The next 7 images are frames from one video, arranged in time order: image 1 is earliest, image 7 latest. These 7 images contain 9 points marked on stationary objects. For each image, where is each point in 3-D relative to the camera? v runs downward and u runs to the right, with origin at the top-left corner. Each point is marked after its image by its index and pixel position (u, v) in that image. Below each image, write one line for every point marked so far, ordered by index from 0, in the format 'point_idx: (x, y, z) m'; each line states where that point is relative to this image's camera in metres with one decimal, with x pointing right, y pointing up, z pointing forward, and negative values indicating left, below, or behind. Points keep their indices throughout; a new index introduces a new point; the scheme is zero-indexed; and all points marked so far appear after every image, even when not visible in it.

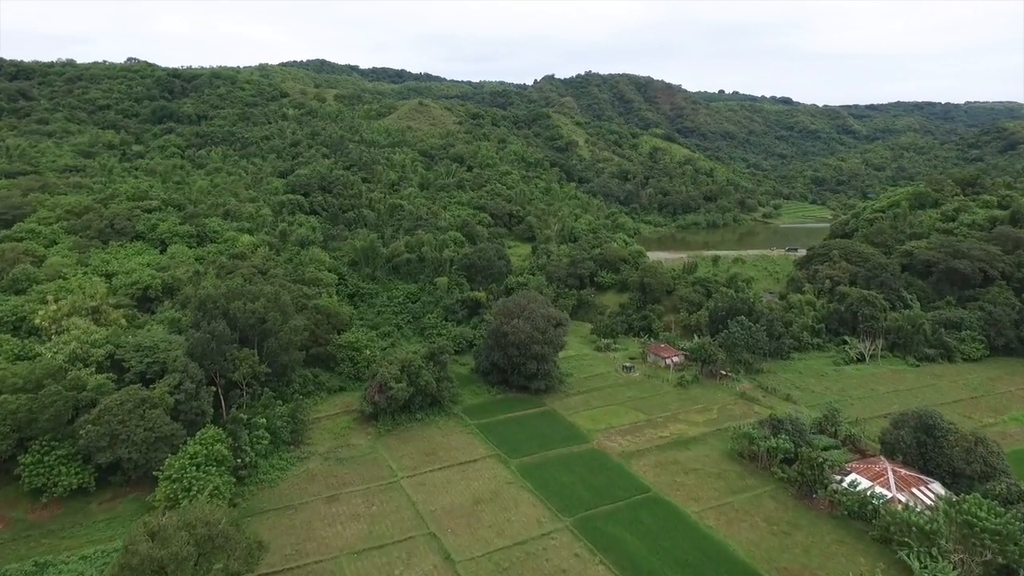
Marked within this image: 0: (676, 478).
0: (+5.0, -5.8, +19.0) m
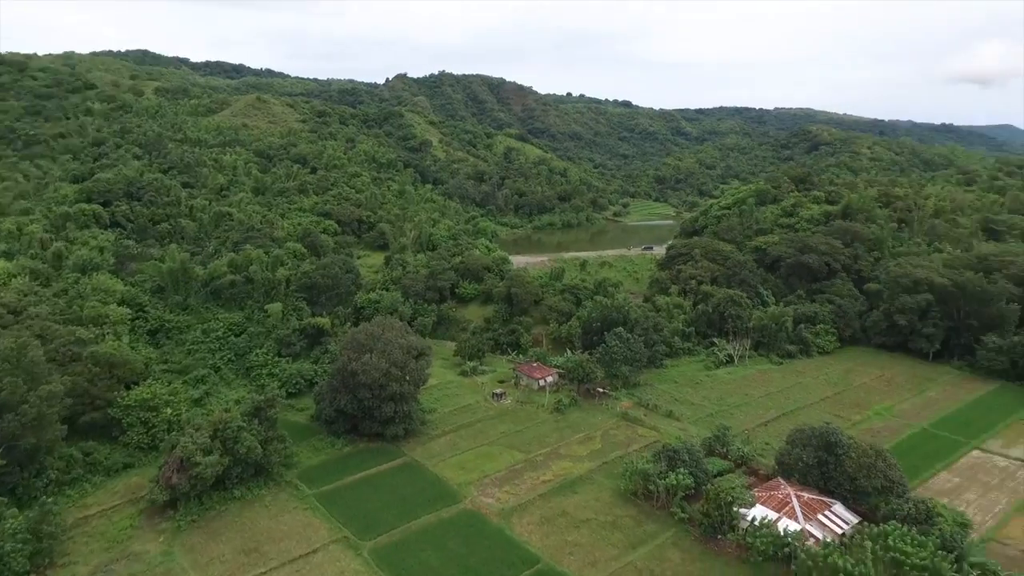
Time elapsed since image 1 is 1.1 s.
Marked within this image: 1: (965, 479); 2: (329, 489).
0: (+1.4, -6.4, +16.0) m
1: (+13.4, -5.7, +18.3) m
2: (-5.3, -5.8, +17.9) m
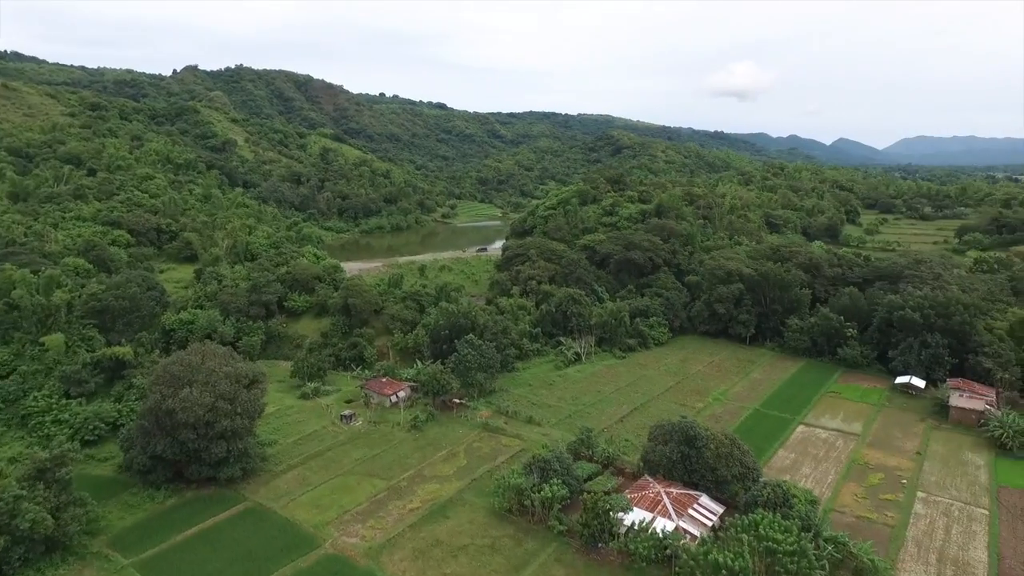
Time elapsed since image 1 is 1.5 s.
0: (-1.6, -6.7, +14.7) m
1: (+9.3, -5.4, +20.2) m
2: (-8.5, -6.4, +14.6) m
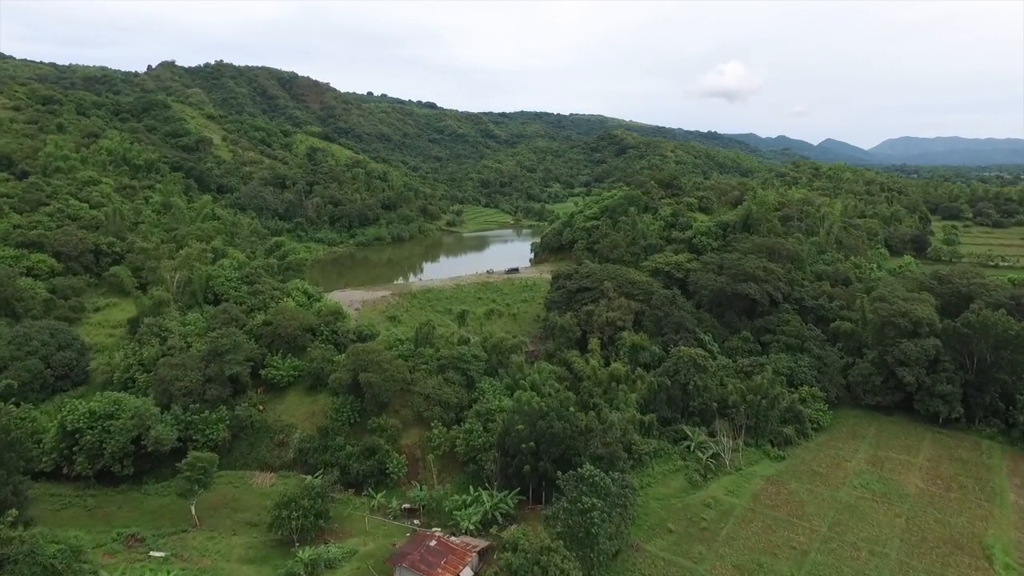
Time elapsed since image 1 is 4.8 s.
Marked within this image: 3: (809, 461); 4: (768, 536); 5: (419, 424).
0: (+1.9, -8.7, +4.1) m
1: (+12.7, -7.4, +9.8) m
2: (-5.0, -8.5, +3.8) m
3: (+9.5, -5.4, +19.8) m
4: (+6.5, -6.3, +15.7) m
5: (-3.0, -4.4, +19.9) m
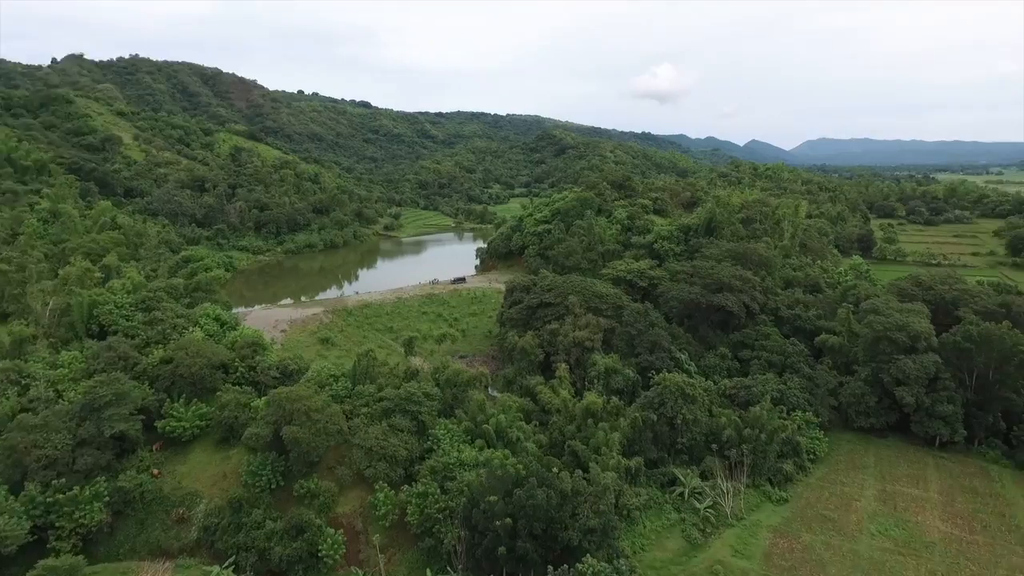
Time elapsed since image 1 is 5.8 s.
0: (+2.6, -9.3, +0.9) m
1: (+12.7, -7.8, +7.6) m
2: (-4.3, -9.3, -0.1) m
3: (+8.5, -5.9, +17.3) m
4: (+5.9, -6.8, +12.9) m
5: (-4.0, -5.1, +16.2) m
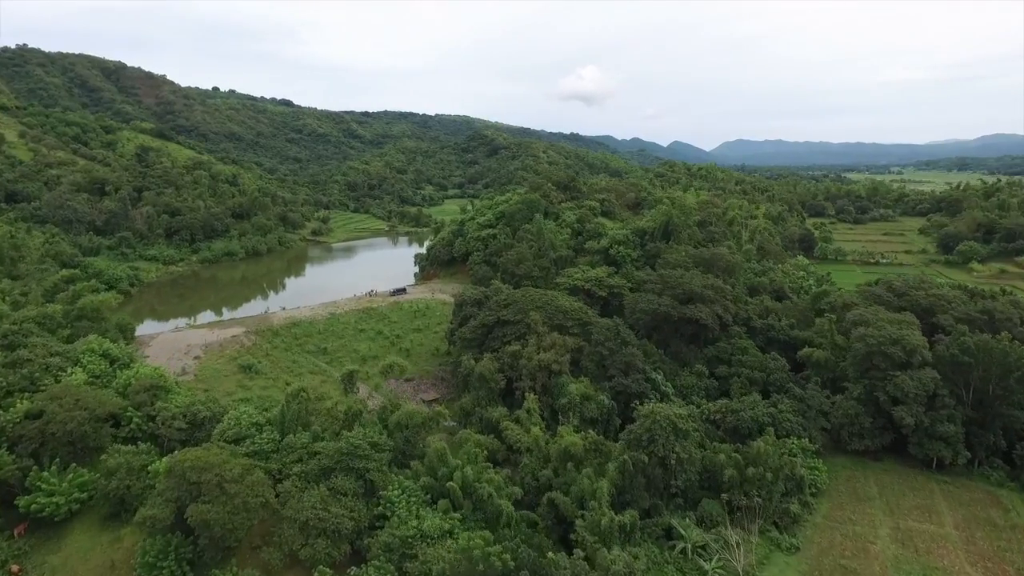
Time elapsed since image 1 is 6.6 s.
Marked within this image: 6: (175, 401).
0: (+3.8, -9.8, -1.8) m
1: (+13.1, -8.0, +6.0) m
2: (-3.0, -9.9, -3.4) m
3: (+7.8, -6.3, +15.2) m
4: (+5.7, -7.2, +10.6) m
5: (-4.5, -5.8, +12.7) m
6: (-9.2, -3.0, +16.8) m
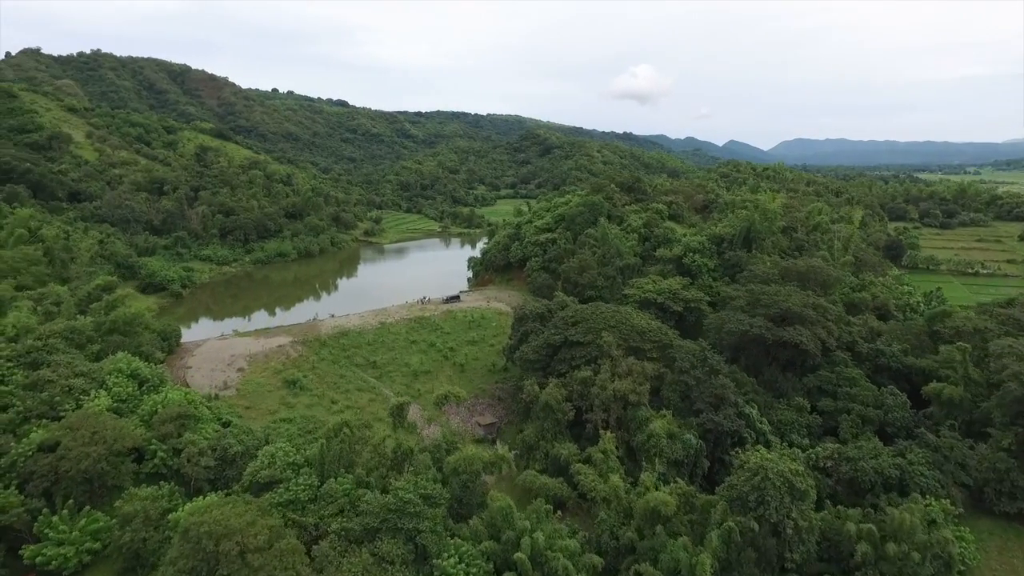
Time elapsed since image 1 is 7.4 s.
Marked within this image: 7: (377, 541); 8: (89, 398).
0: (+3.9, -10.4, -4.6) m
1: (+13.8, -8.8, +2.4) m
2: (-2.9, -10.4, -5.8) m
3: (+9.3, -7.0, +11.9) m
4: (+6.9, -7.9, +7.5) m
5: (-3.1, -6.2, +10.4) m
6: (-7.4, -3.4, +14.9) m
7: (-2.5, -4.8, +11.7) m
8: (-10.2, -2.5, +14.9) m
